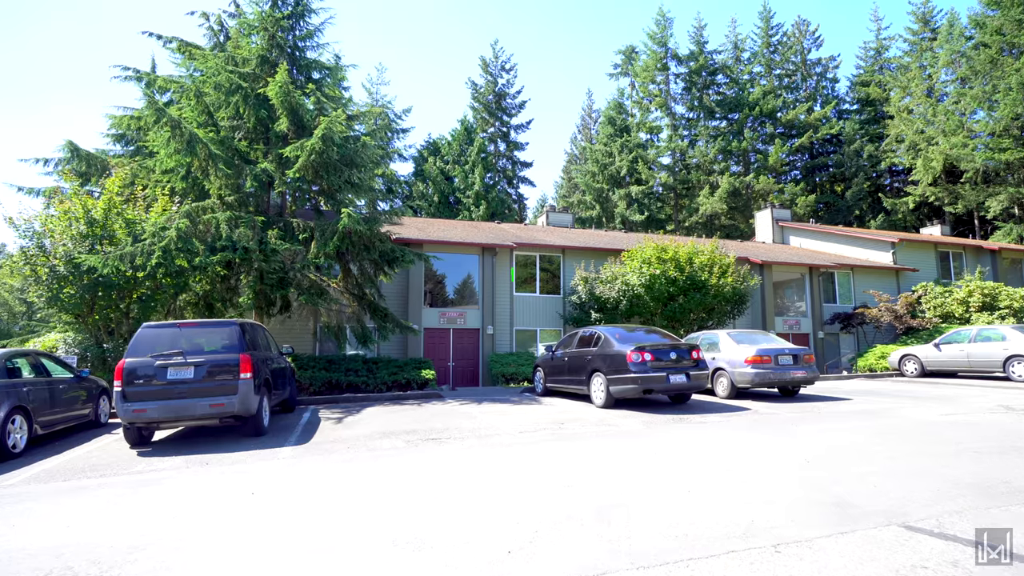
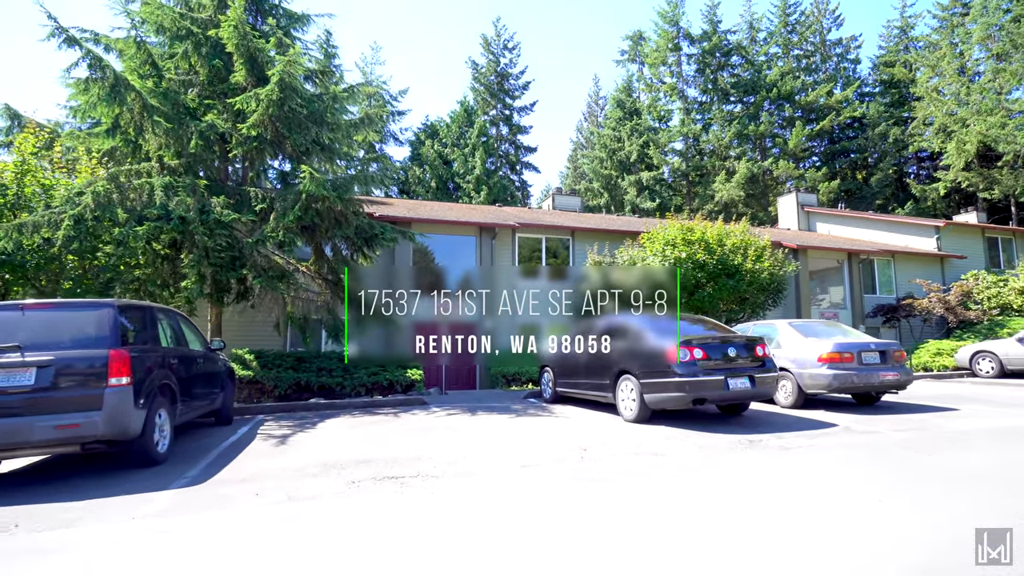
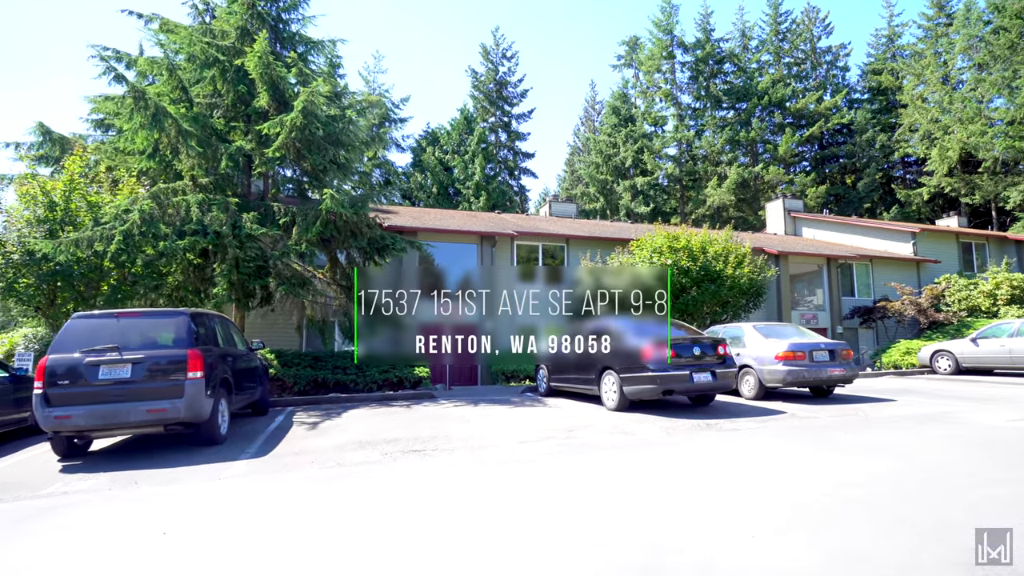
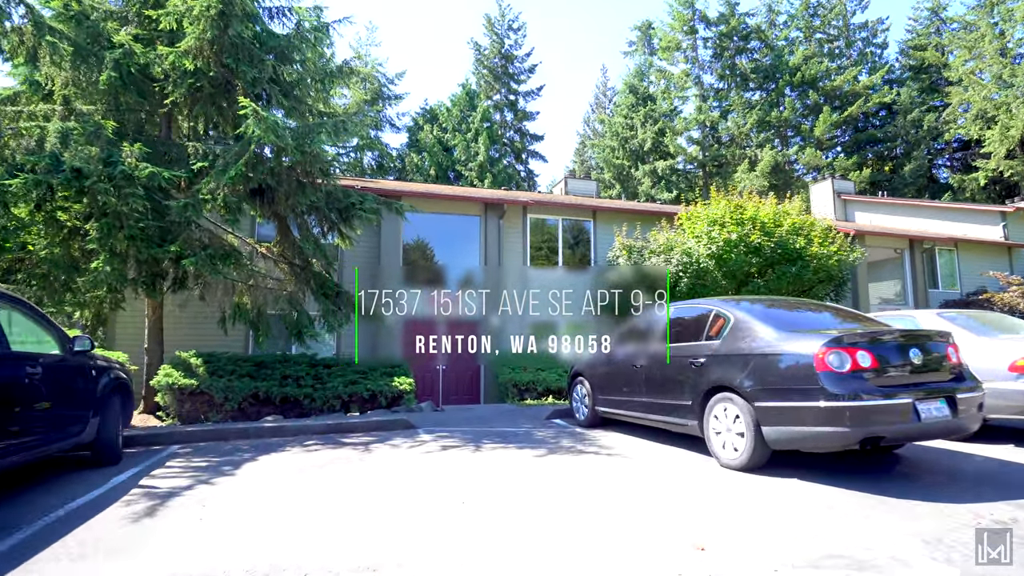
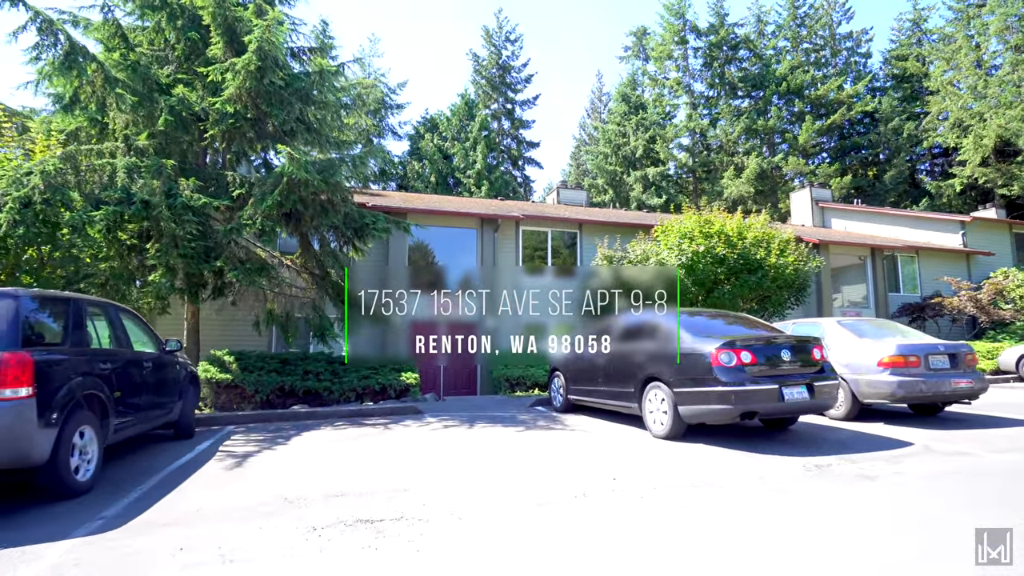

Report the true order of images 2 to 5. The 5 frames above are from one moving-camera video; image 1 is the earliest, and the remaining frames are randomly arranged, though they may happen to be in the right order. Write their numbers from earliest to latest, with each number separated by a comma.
3, 2, 5, 4
